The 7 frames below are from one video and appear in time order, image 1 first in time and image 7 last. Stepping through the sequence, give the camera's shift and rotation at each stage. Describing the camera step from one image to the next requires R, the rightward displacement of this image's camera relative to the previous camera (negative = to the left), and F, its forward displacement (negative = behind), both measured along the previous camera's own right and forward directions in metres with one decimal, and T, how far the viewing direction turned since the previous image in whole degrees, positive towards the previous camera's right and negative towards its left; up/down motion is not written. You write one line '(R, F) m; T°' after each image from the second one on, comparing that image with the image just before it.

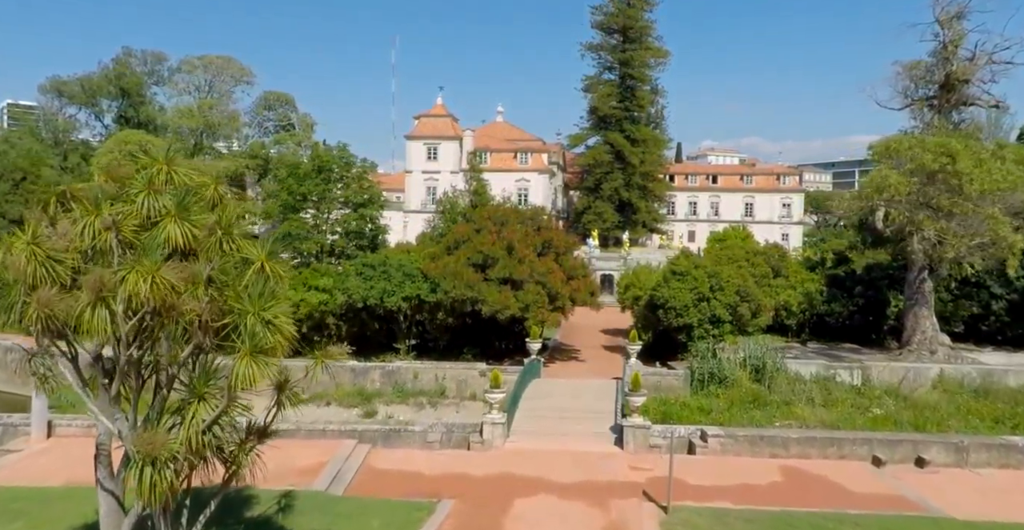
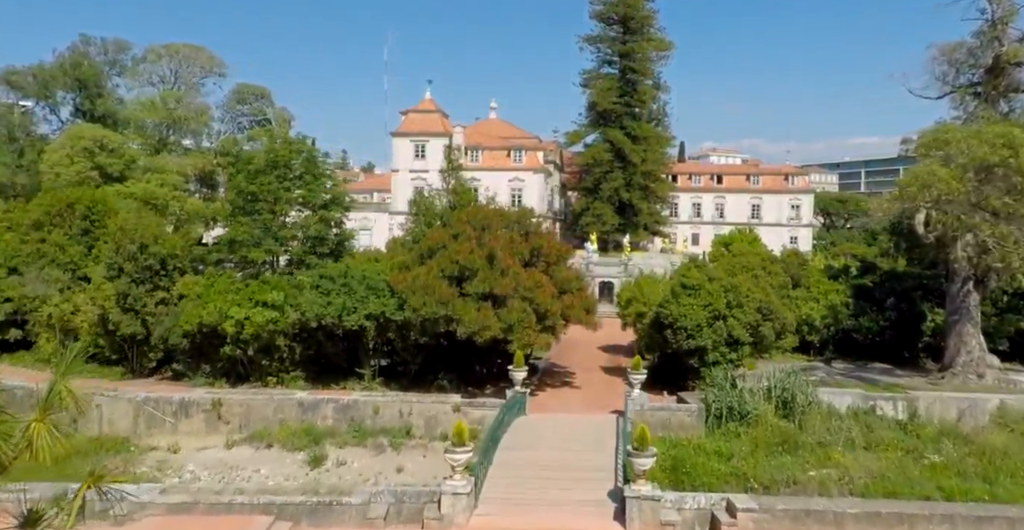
(+0.5, +3.4) m; 0°
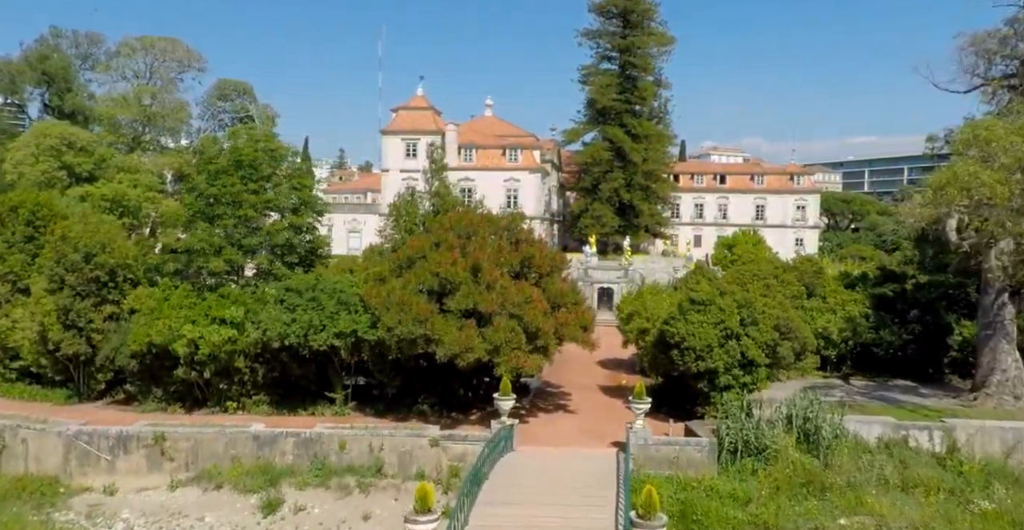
(+0.3, +2.1) m; 0°
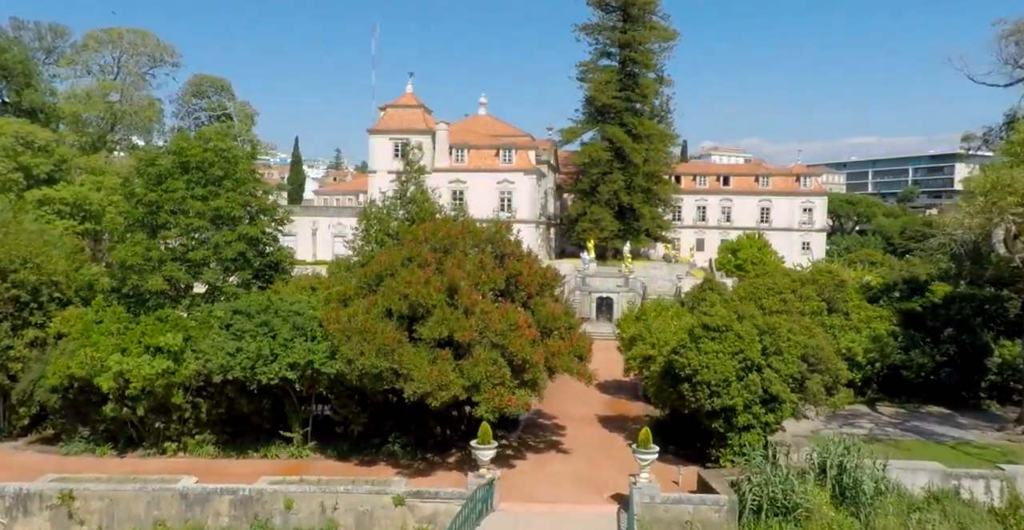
(+0.3, +2.5) m; 0°
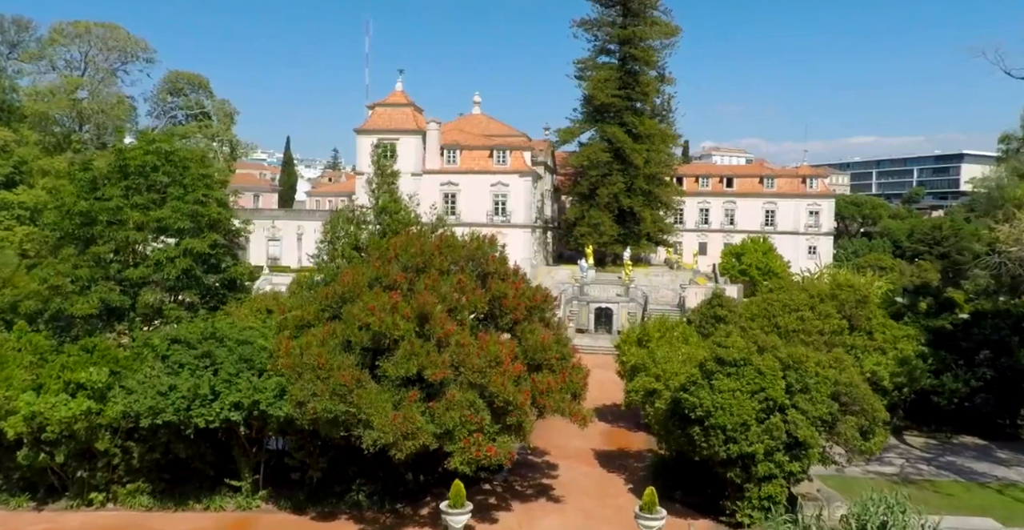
(+0.3, +2.2) m; 0°
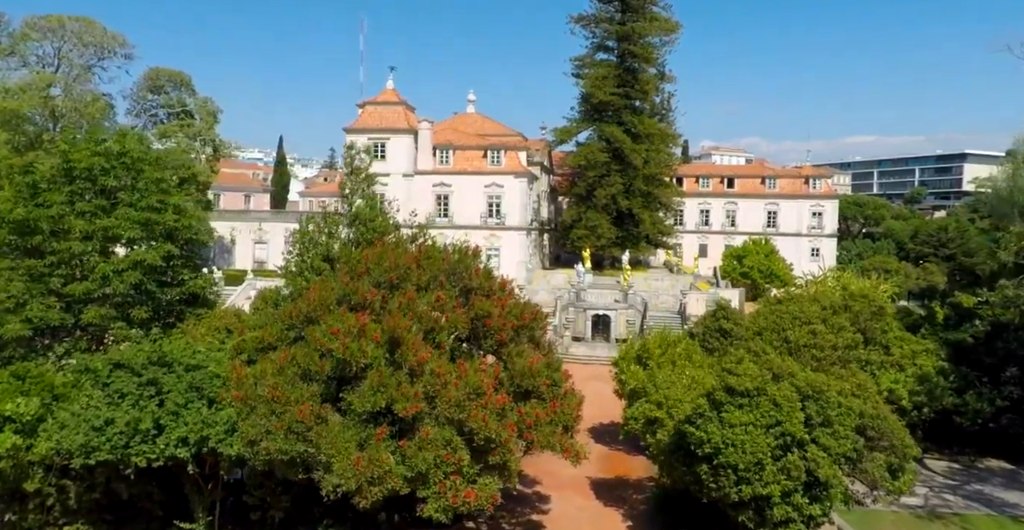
(+0.2, +1.5) m; 0°
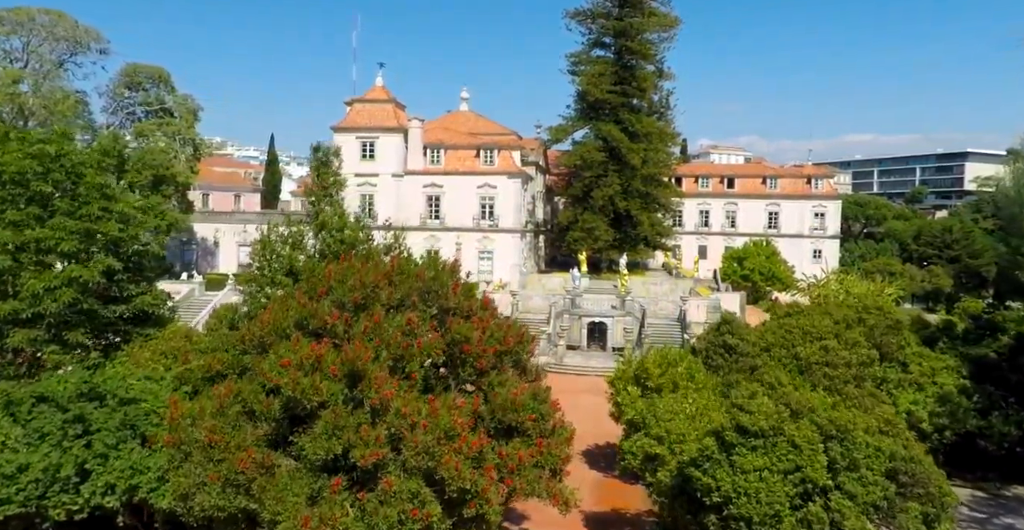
(+0.2, +1.5) m; 0°
